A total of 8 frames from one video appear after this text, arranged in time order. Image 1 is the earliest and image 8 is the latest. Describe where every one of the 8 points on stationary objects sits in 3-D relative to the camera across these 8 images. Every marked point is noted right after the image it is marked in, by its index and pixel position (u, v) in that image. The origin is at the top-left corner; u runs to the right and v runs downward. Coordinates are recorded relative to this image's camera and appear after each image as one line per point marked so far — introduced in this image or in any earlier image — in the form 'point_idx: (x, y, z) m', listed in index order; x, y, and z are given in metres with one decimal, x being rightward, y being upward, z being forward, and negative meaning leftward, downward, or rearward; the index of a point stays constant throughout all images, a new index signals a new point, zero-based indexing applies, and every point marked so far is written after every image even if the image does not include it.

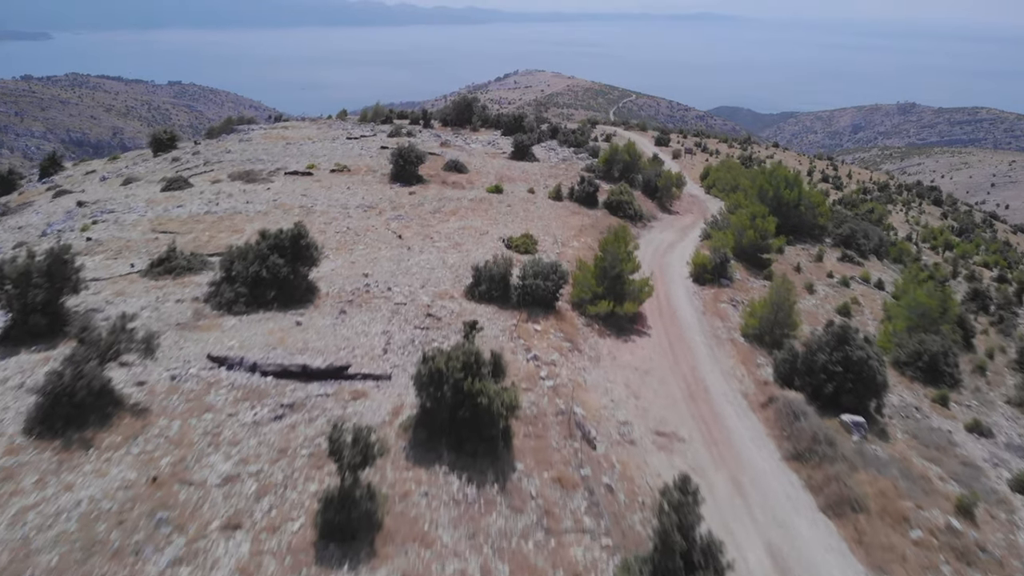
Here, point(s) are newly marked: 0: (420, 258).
0: (-1.8, +0.6, +17.5) m
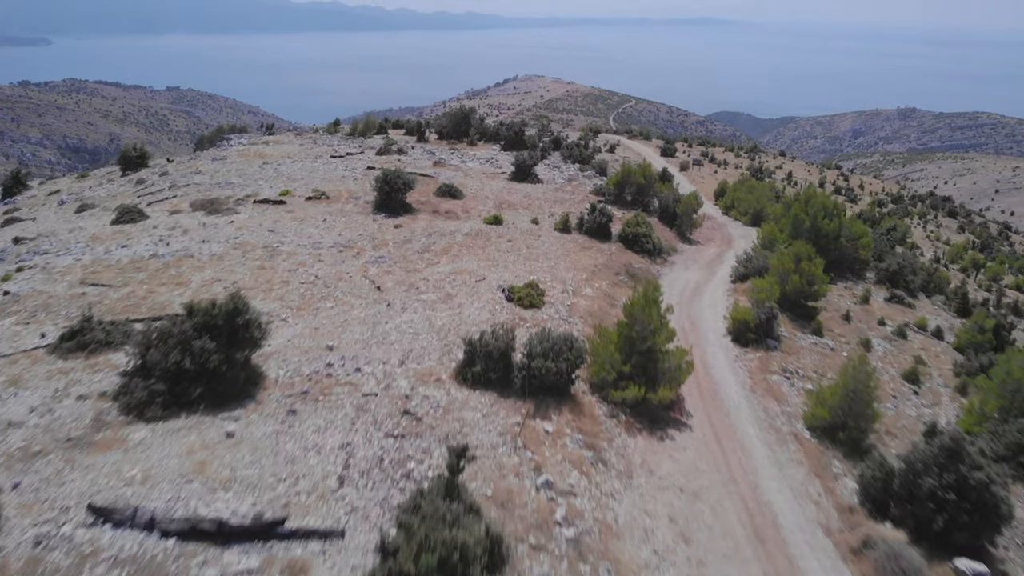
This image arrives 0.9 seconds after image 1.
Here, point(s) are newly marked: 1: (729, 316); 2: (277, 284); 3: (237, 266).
0: (-1.8, -0.5, +14.3) m
1: (+4.1, -0.6, +16.9) m
2: (-4.1, +0.1, +15.6) m
3: (-5.1, +0.4, +16.8) m
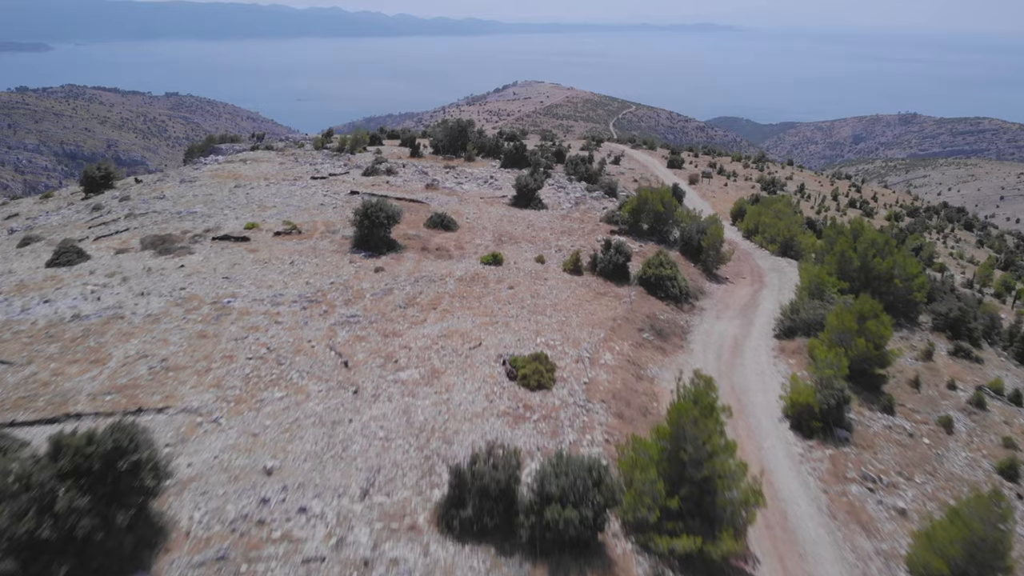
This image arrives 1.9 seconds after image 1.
0: (-1.8, -1.5, +11.1) m
1: (+4.1, -1.6, +13.7) m
2: (-4.1, -1.0, +12.4) m
3: (-5.1, -0.7, +13.6) m
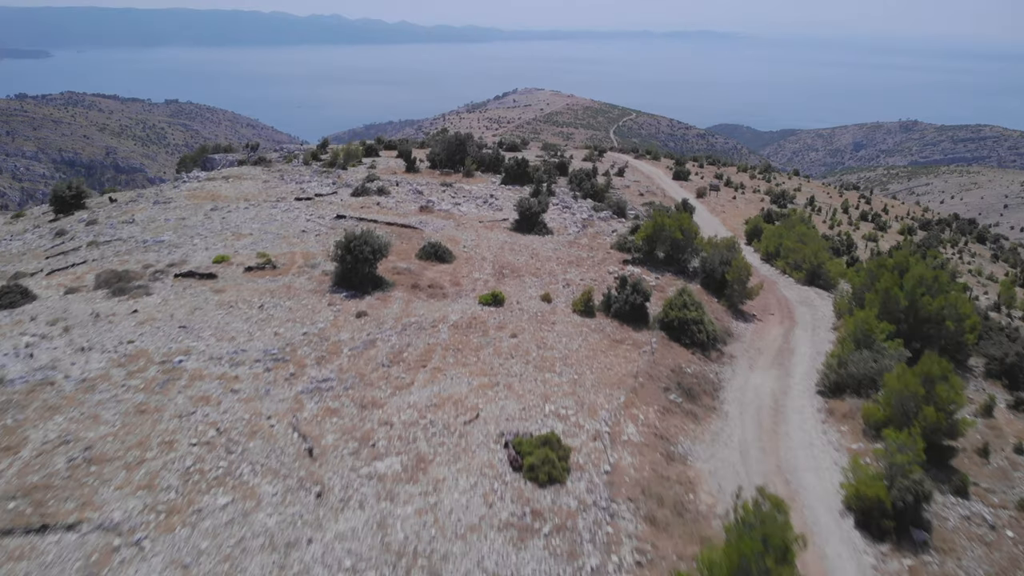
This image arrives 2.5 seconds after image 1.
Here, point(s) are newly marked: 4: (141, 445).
0: (-1.7, -2.3, +8.7) m
1: (+4.2, -2.4, +11.4) m
2: (-4.0, -1.8, +10.1) m
3: (-5.1, -1.5, +11.3) m
4: (-4.2, -1.7, +10.2) m
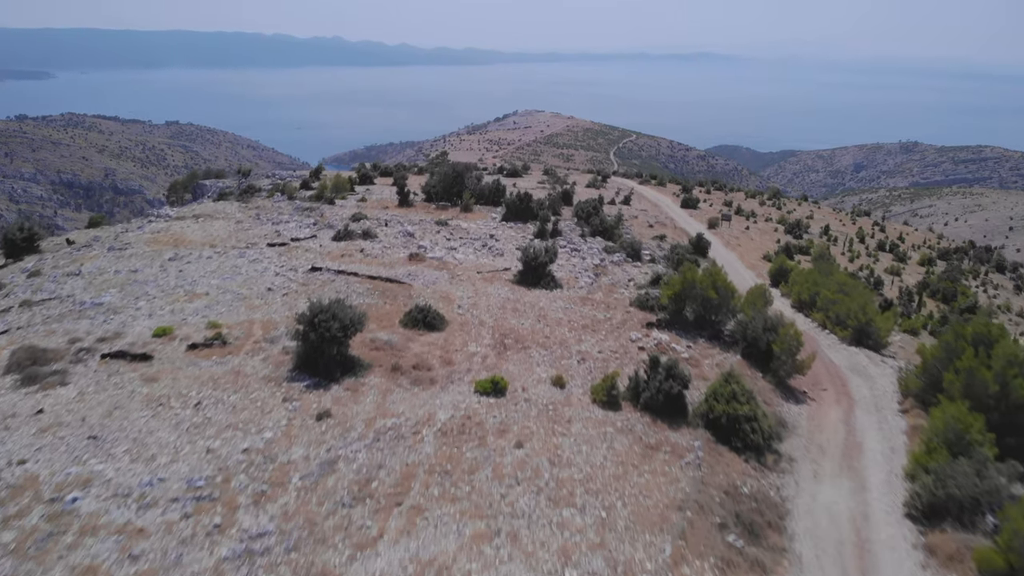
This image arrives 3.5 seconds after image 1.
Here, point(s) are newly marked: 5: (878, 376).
0: (-1.6, -3.4, +5.4) m
1: (+4.2, -3.6, +8.1) m
2: (-3.9, -2.9, +6.8) m
3: (-5.0, -2.7, +8.0) m
4: (-4.1, -2.9, +6.9) m
5: (+7.7, -1.8, +19.0) m
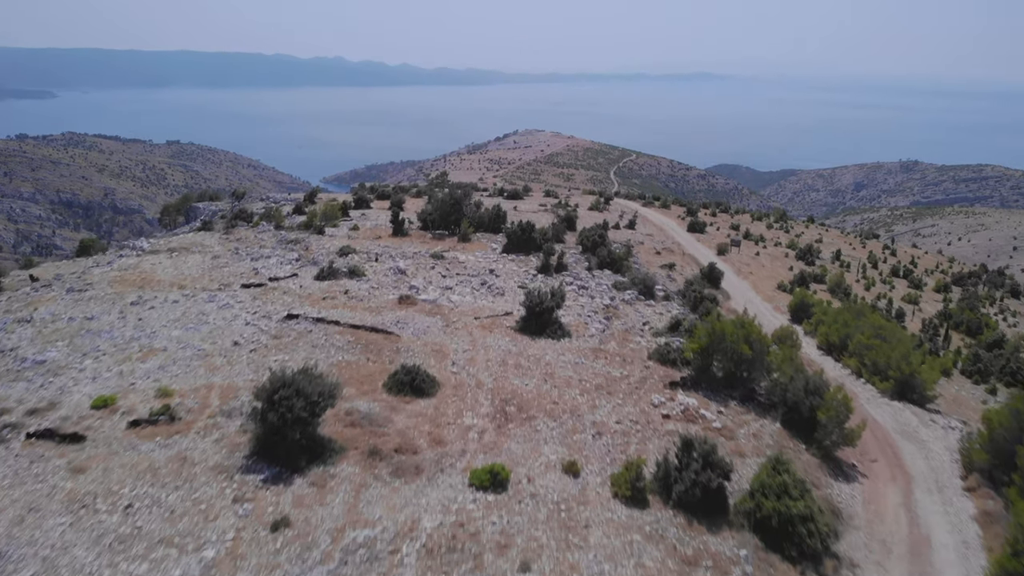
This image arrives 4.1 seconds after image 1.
0: (-1.6, -4.1, +3.1) m
1: (+4.3, -4.3, +5.7) m
2: (-3.9, -3.6, +4.4) m
3: (-5.0, -3.4, +5.7) m
4: (-4.1, -3.6, +4.6) m
5: (+7.7, -2.8, +16.7) m
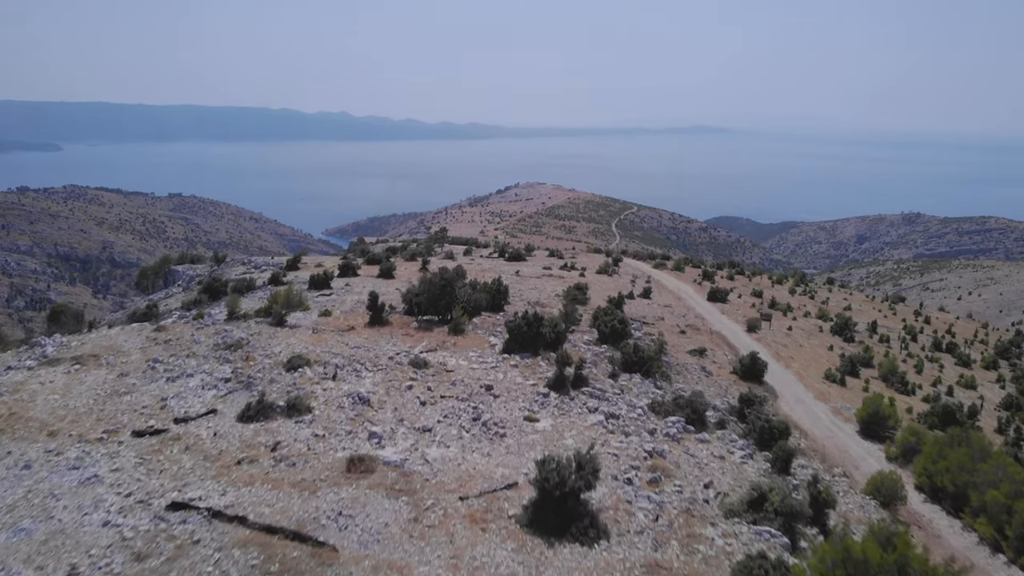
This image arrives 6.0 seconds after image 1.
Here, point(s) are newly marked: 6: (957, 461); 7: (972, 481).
0: (-1.6, -5.5, -3.2) m
1: (+4.3, -5.9, -0.6) m
2: (-3.9, -5.1, -1.8) m
3: (-4.9, -4.9, -0.5) m
4: (-4.0, -5.1, -1.6) m
5: (+7.8, -4.9, +10.5) m
6: (+9.1, -3.6, +19.0) m
7: (+8.8, -3.7, +17.9) m
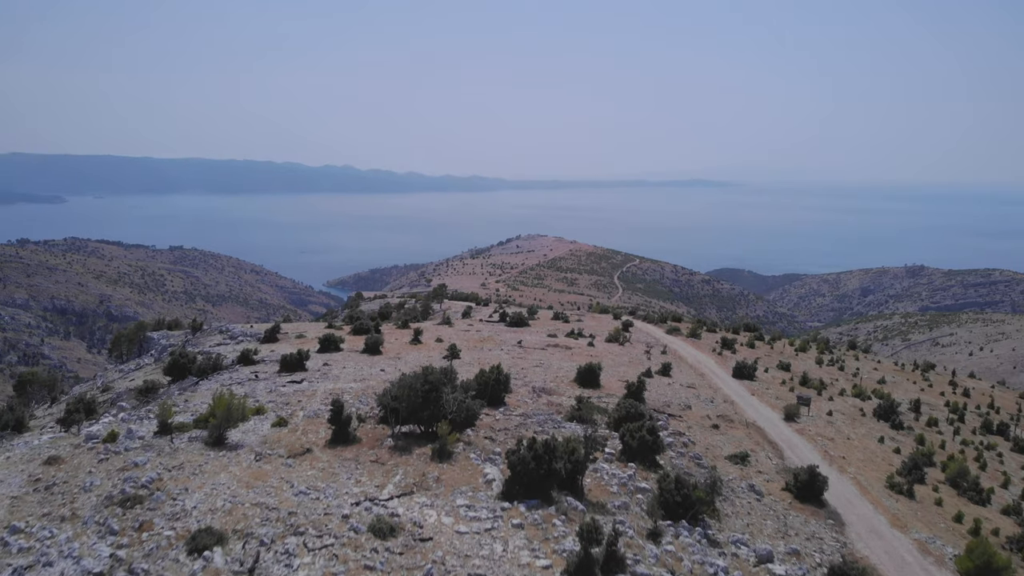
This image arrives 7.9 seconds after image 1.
0: (-1.6, -6.3, -9.0) m
1: (+4.3, -6.8, -6.5) m
2: (-3.8, -6.0, -7.6) m
3: (-4.9, -5.9, -6.4) m
4: (-4.0, -6.0, -7.5) m
5: (+7.8, -6.5, +4.6) m
6: (+9.1, -5.6, +13.2) m
7: (+8.8, -5.8, +12.1) m
